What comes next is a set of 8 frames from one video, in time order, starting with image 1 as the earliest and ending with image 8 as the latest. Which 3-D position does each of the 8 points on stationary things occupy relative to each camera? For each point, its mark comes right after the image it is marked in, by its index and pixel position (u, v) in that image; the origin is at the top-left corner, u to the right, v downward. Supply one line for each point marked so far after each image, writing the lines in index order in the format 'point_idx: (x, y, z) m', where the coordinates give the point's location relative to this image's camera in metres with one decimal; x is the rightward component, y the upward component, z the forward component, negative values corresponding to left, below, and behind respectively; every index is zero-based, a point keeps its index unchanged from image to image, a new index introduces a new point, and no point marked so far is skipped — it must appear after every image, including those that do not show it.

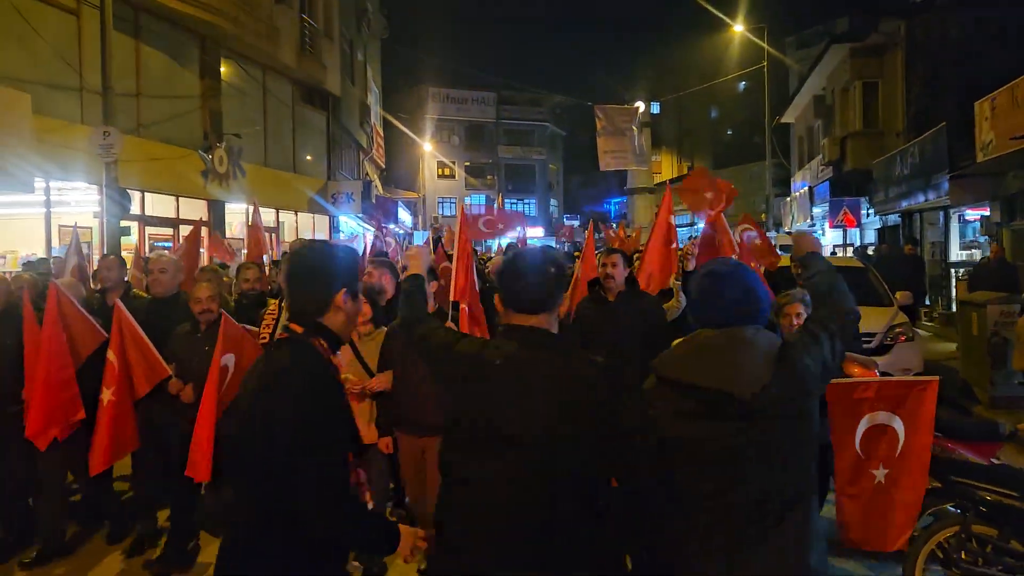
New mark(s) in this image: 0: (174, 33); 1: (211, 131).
0: (-6.1, +4.6, +14.2) m
1: (-5.7, +3.0, +15.1) m
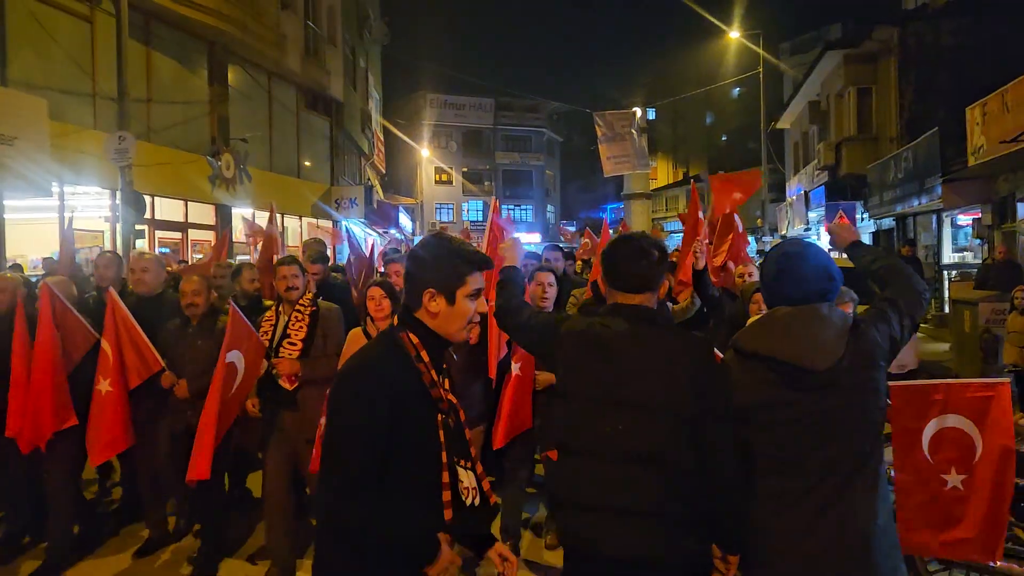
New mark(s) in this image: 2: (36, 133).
0: (-6.0, +4.6, +14.5) m
1: (-5.7, +3.0, +15.4) m
2: (-6.1, +2.0, +10.2) m
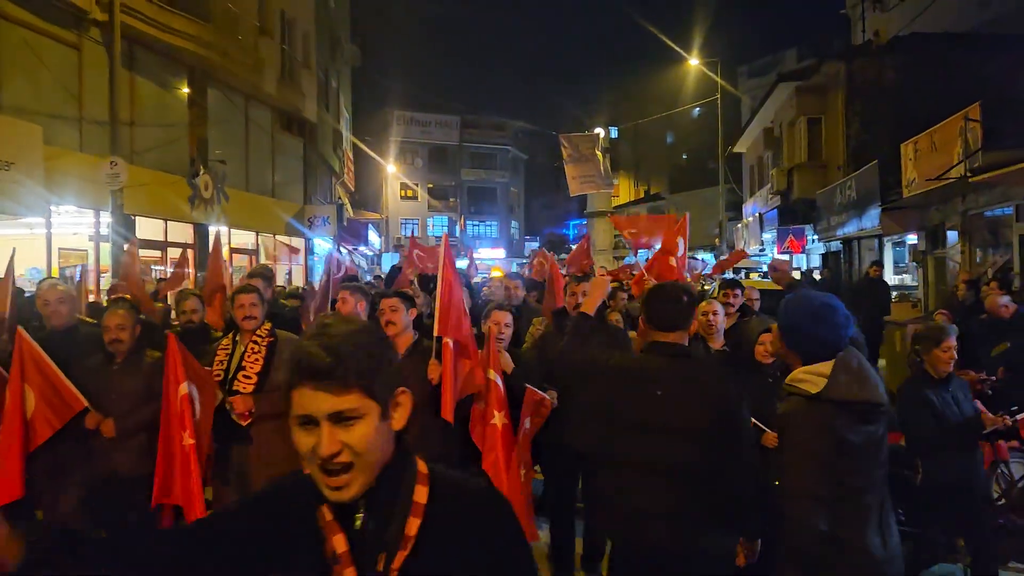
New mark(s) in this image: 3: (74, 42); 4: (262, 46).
0: (-6.6, +4.2, +14.9) m
1: (-6.3, +2.6, +15.8) m
2: (-6.5, +1.8, +10.7) m
3: (-6.9, +3.9, +12.5) m
4: (-5.8, +5.6, +18.3) m
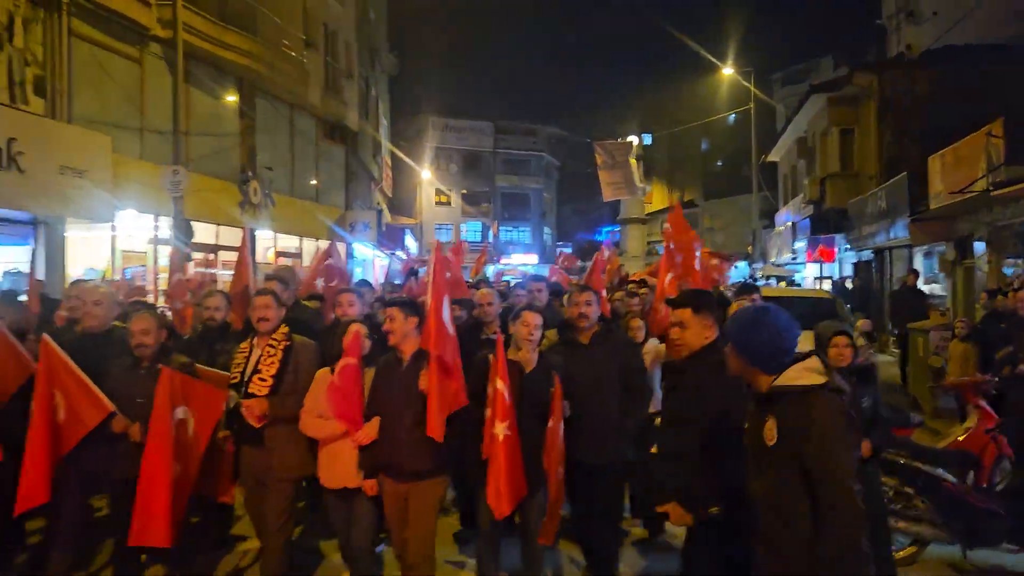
0: (-5.8, +4.2, +15.7) m
1: (-5.5, +2.6, +16.6) m
2: (-6.0, +1.8, +11.4) m
3: (-6.3, +3.9, +13.3) m
4: (-4.9, +5.6, +19.1) m
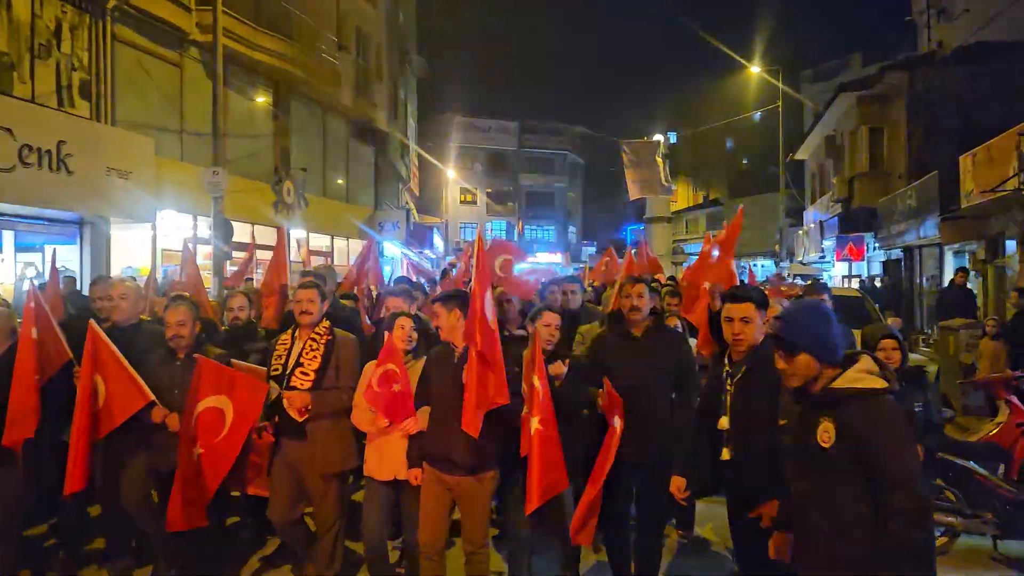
0: (-5.3, +4.2, +16.1) m
1: (-4.9, +2.6, +16.9) m
2: (-5.5, +1.8, +11.8) m
3: (-5.8, +3.9, +13.7) m
4: (-4.2, +5.6, +19.4) m
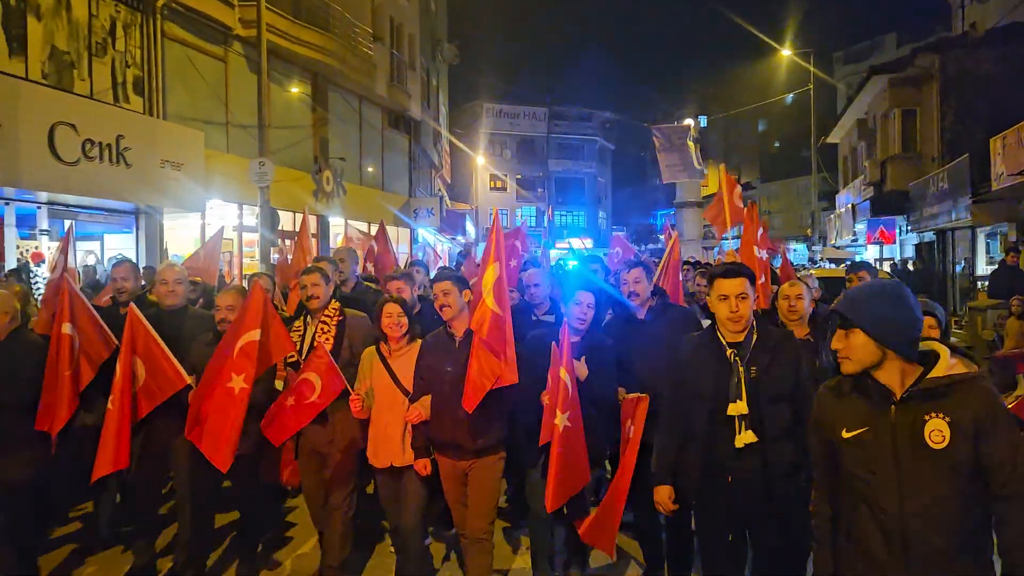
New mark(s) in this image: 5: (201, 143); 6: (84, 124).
0: (-4.6, +4.5, +16.6) m
1: (-4.2, +2.9, +17.4) m
2: (-5.0, +2.0, +12.3) m
3: (-5.2, +4.2, +14.2) m
4: (-3.4, +6.0, +19.8) m
5: (-4.9, +2.3, +12.5) m
6: (-5.4, +2.1, +10.1) m
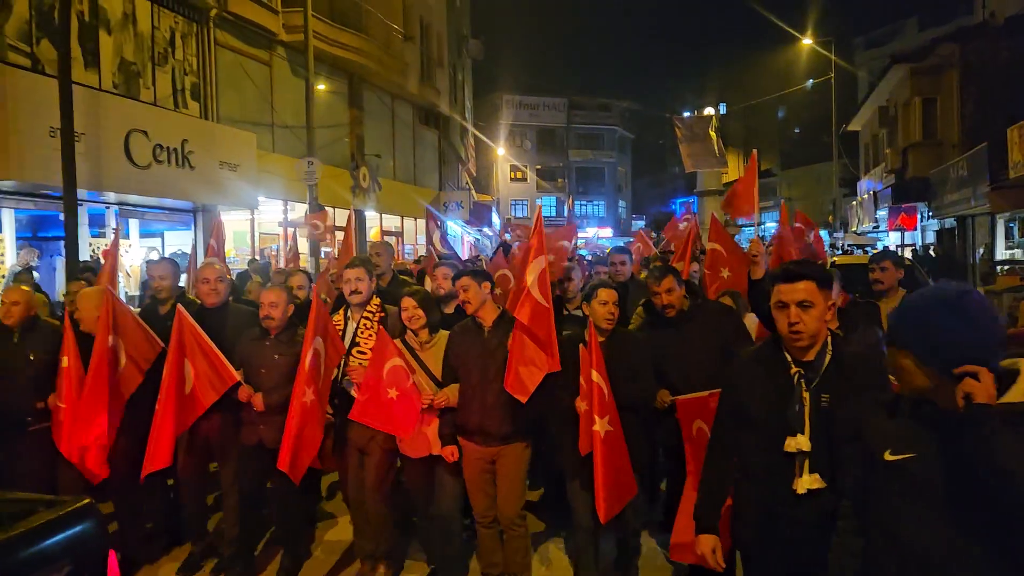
0: (-3.9, +4.7, +17.3) m
1: (-3.5, +3.1, +18.2) m
2: (-4.4, +2.2, +13.1) m
3: (-4.6, +4.3, +14.9) m
4: (-2.7, +6.2, +20.5) m
5: (-4.4, +2.4, +13.3) m
6: (-4.9, +2.2, +10.8) m
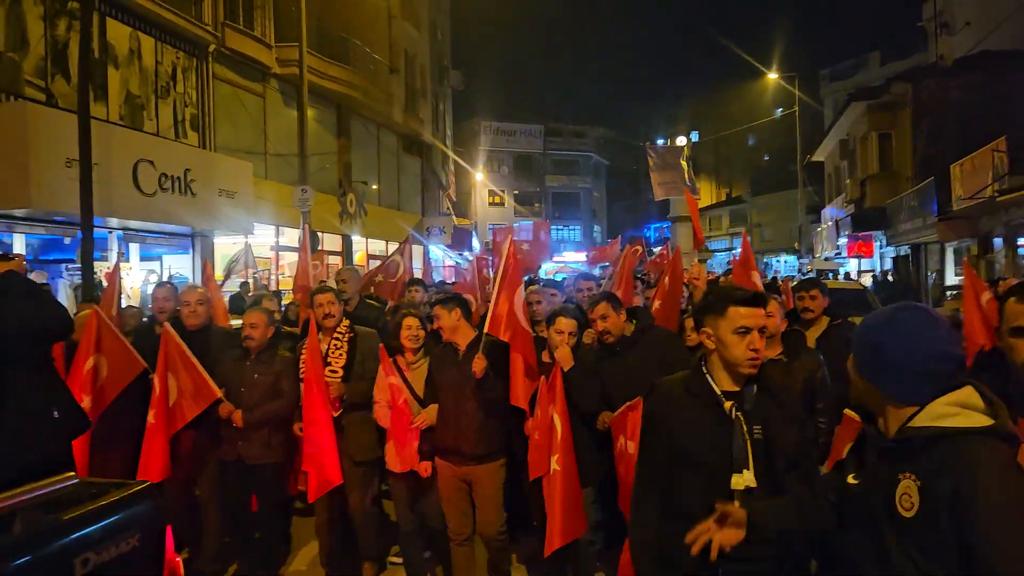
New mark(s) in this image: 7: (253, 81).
0: (-4.4, +4.2, +18.1) m
1: (-4.0, +2.6, +18.9) m
2: (-4.7, +1.8, +13.8) m
3: (-5.0, +3.9, +15.7) m
4: (-3.2, +5.6, +21.4) m
5: (-4.7, +2.0, +14.0) m
6: (-5.1, +1.9, +11.5) m
7: (-5.0, +4.0, +15.5) m
